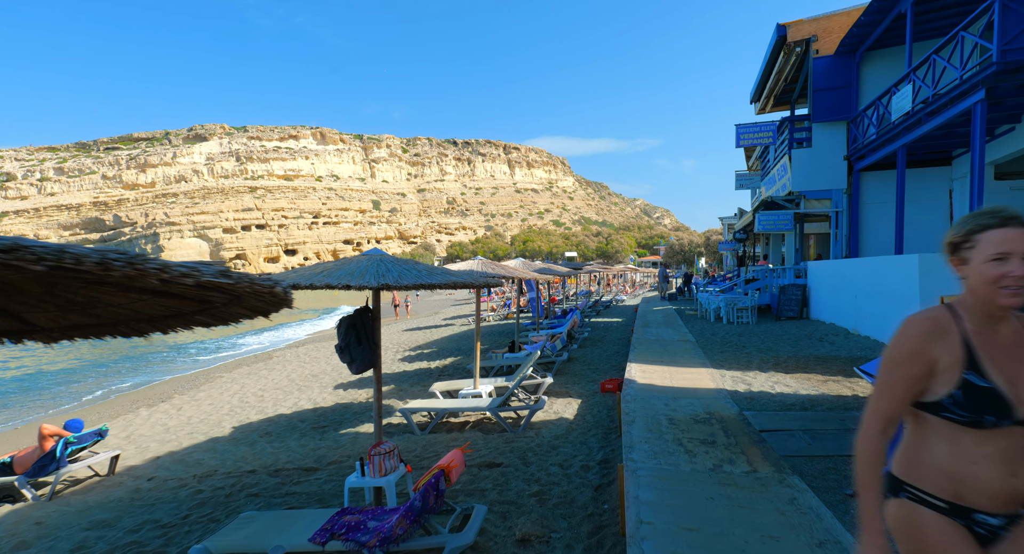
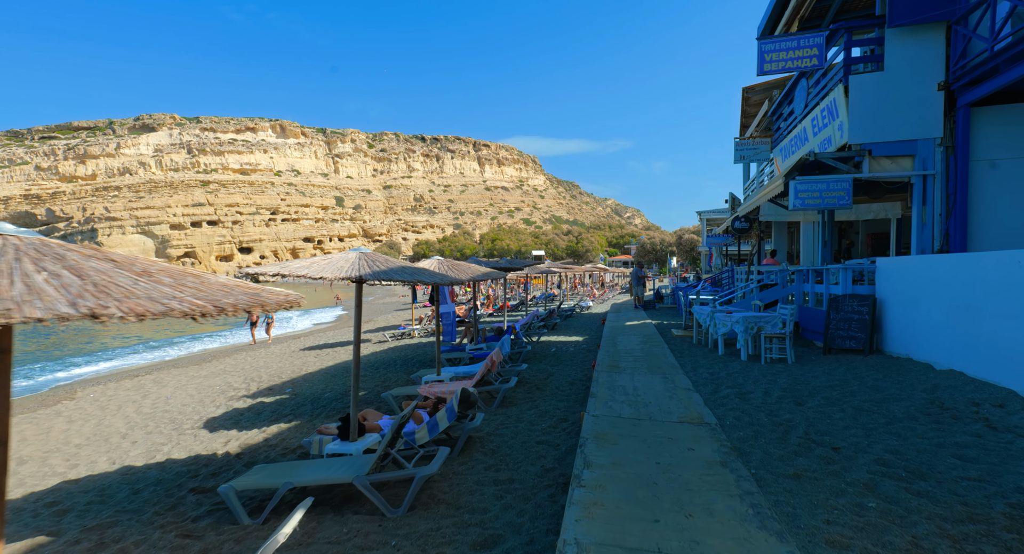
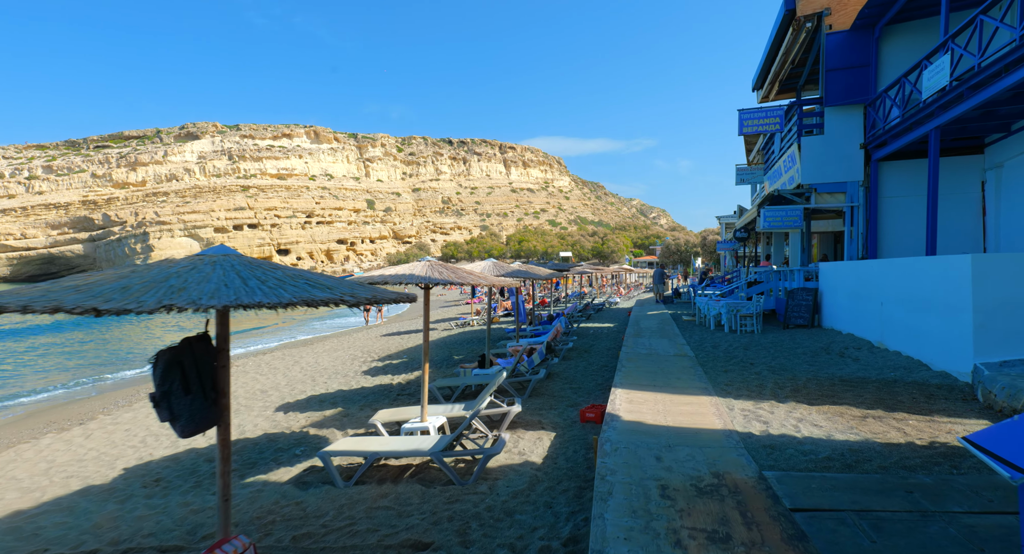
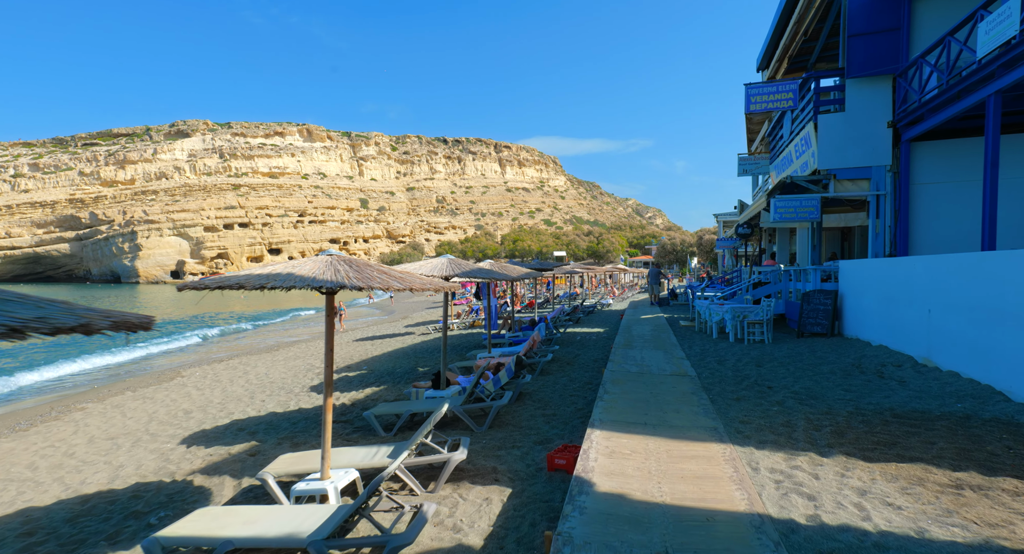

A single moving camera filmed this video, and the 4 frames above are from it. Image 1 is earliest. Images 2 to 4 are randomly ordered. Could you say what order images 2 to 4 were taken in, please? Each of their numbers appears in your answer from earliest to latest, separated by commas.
3, 4, 2
